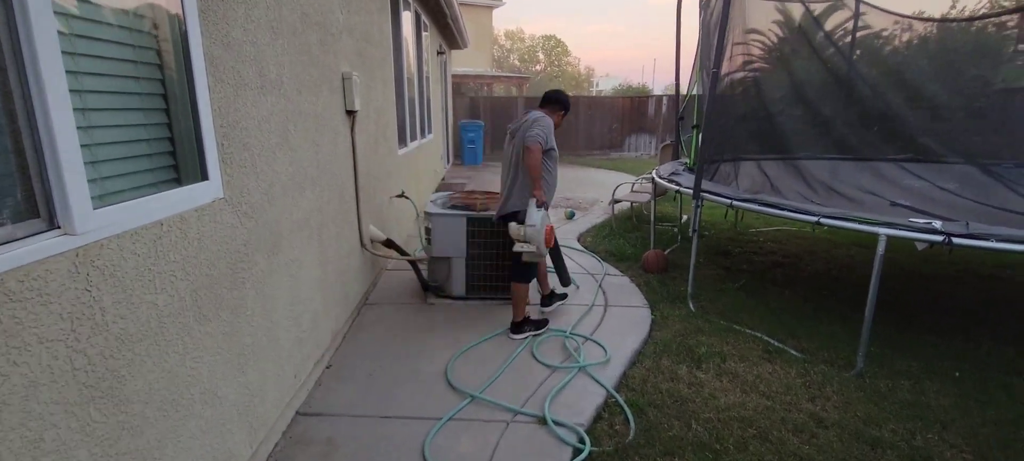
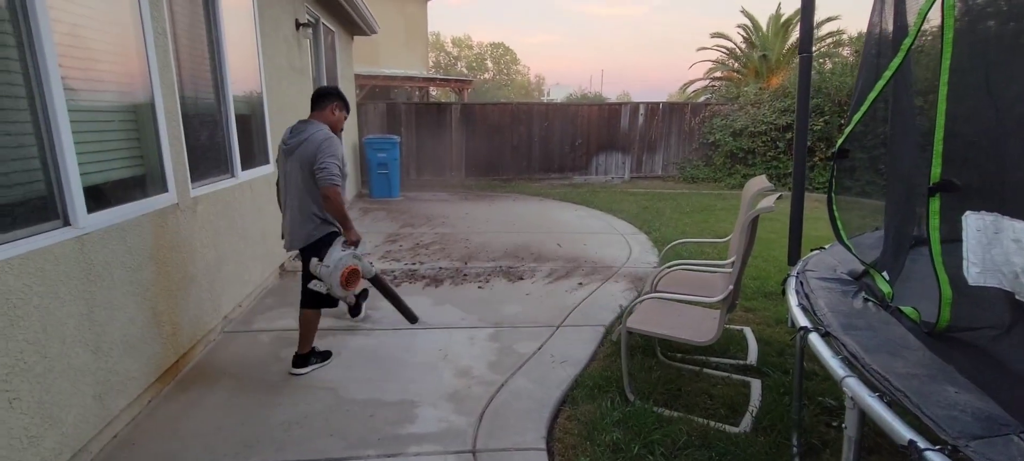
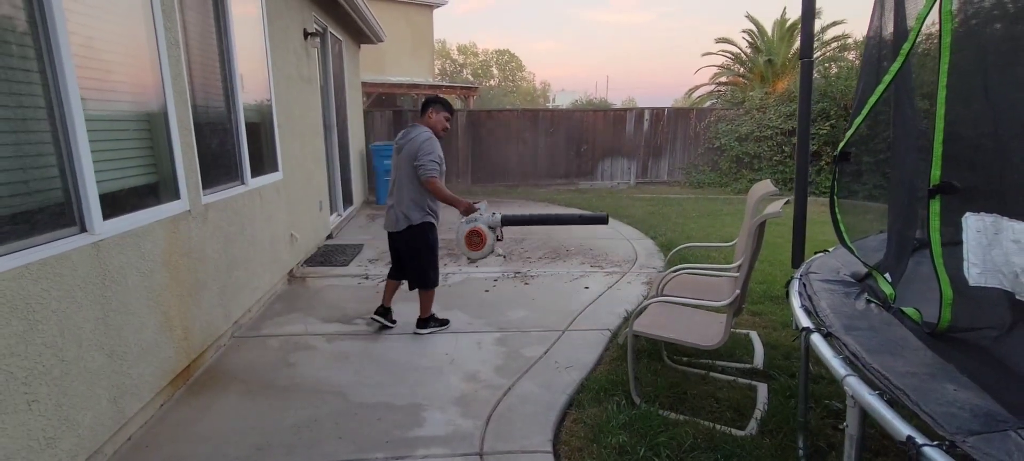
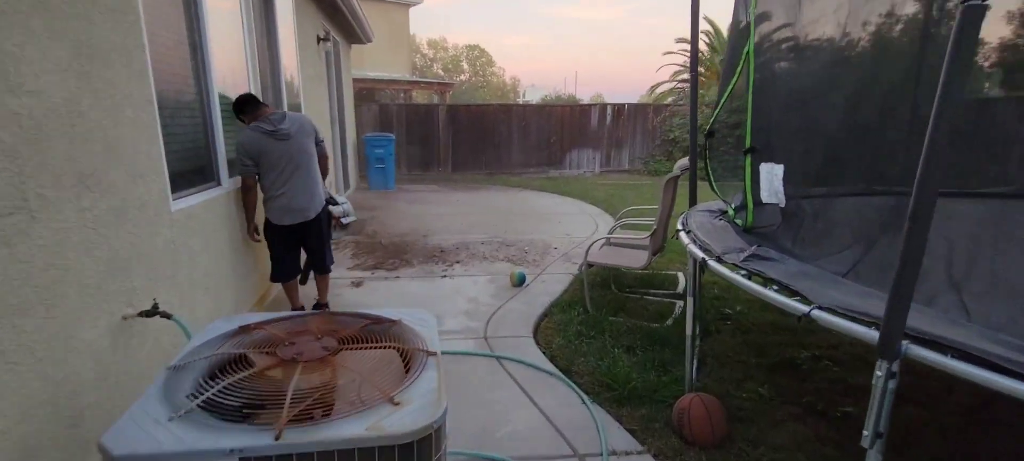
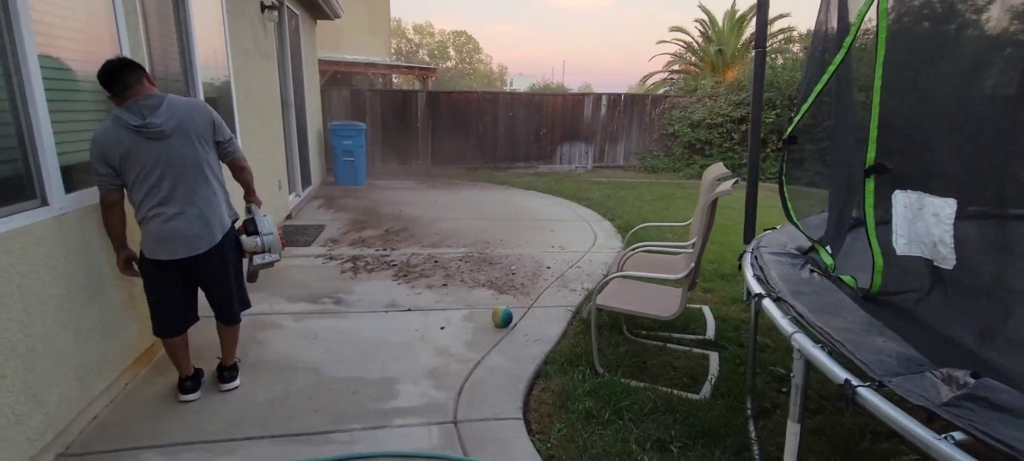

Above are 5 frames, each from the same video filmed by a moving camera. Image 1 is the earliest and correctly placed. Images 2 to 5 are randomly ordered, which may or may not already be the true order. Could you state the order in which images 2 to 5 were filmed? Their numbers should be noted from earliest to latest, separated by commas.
4, 5, 2, 3
